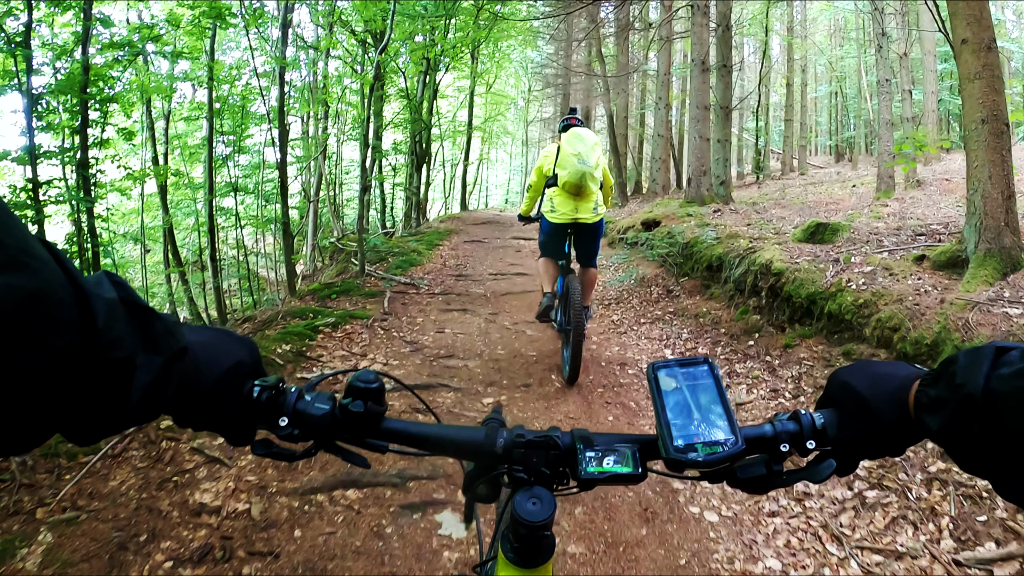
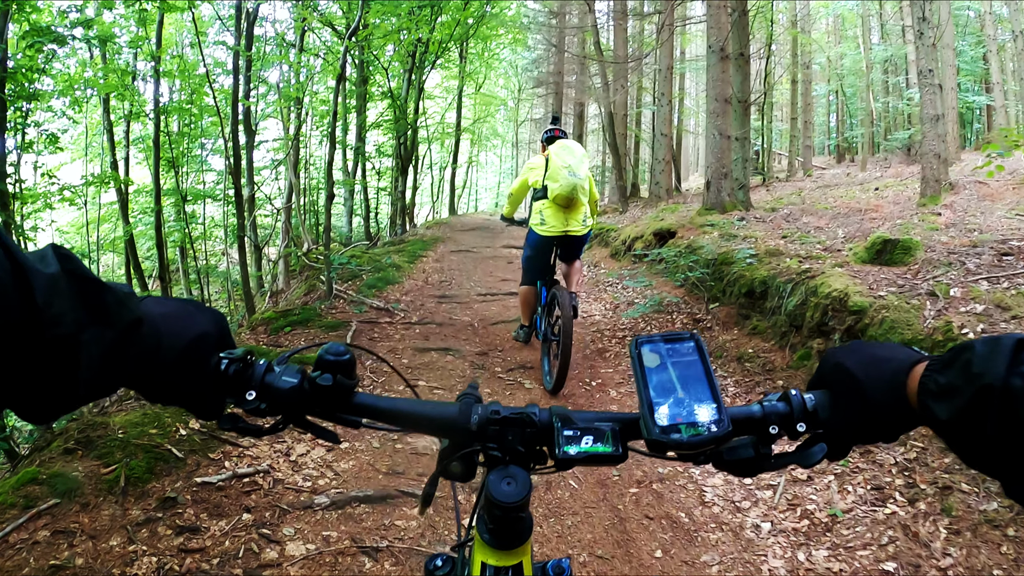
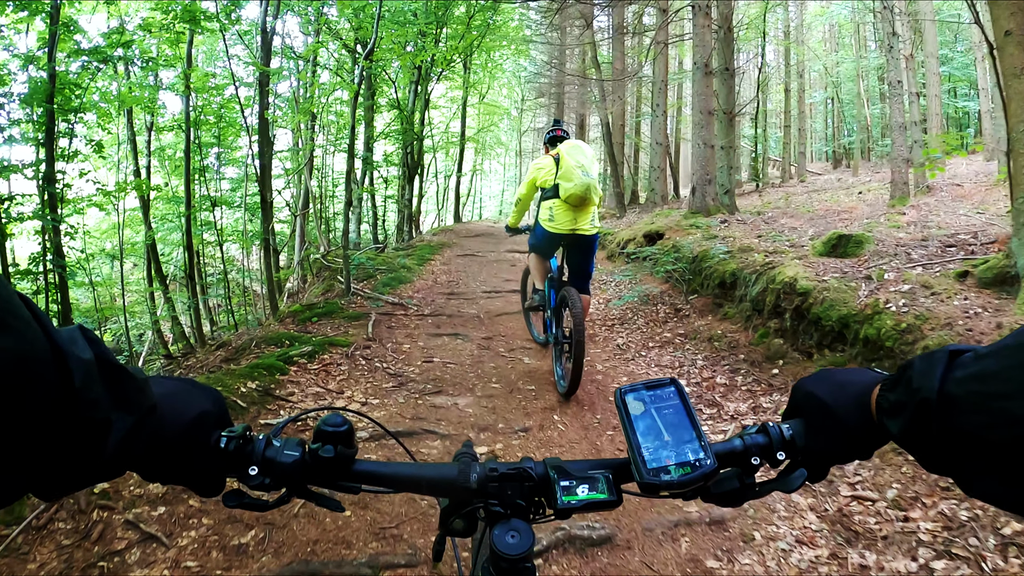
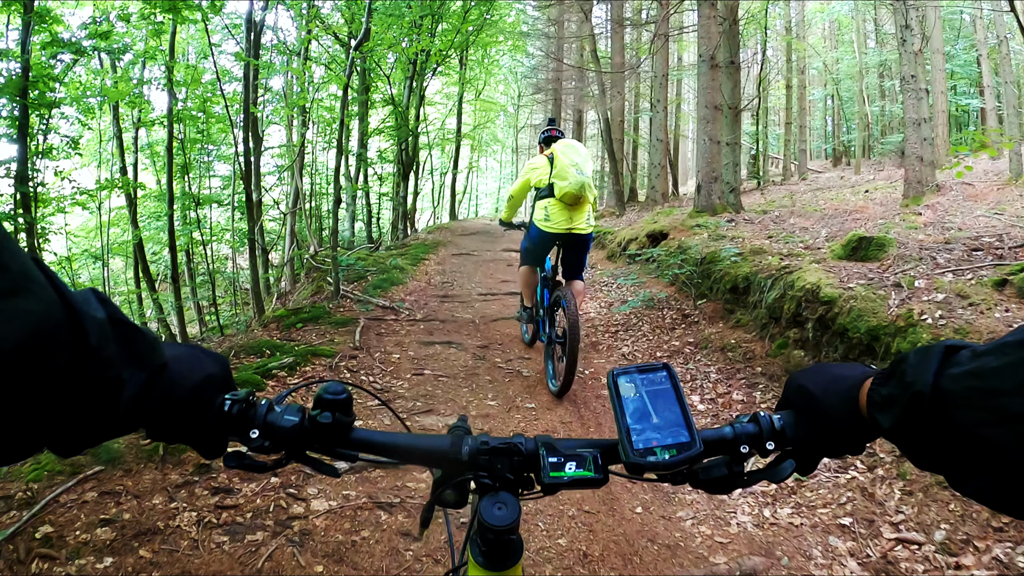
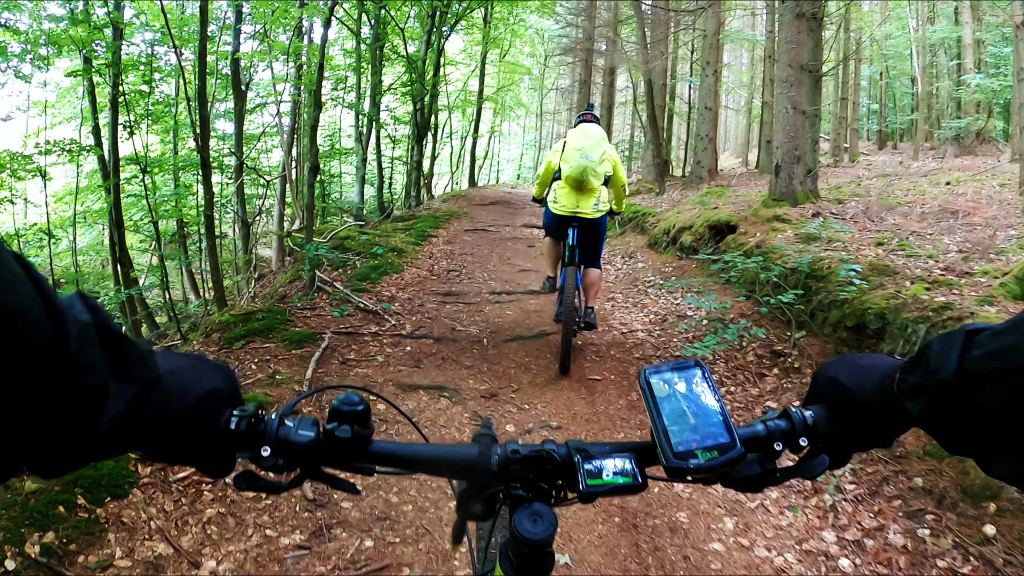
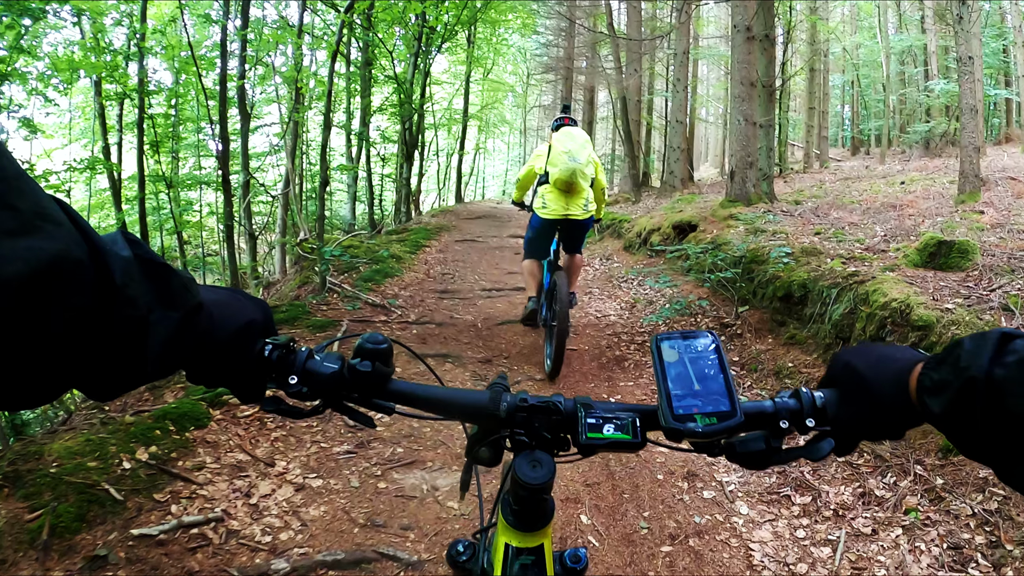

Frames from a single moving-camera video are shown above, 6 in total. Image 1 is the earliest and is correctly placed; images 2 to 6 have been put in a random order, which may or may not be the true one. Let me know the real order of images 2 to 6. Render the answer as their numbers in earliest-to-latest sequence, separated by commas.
3, 4, 2, 6, 5
